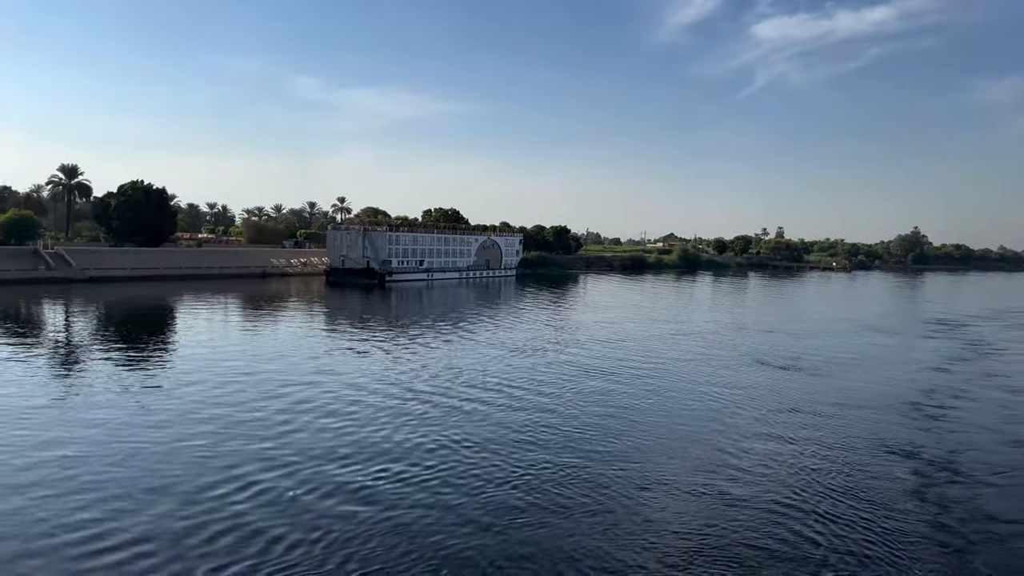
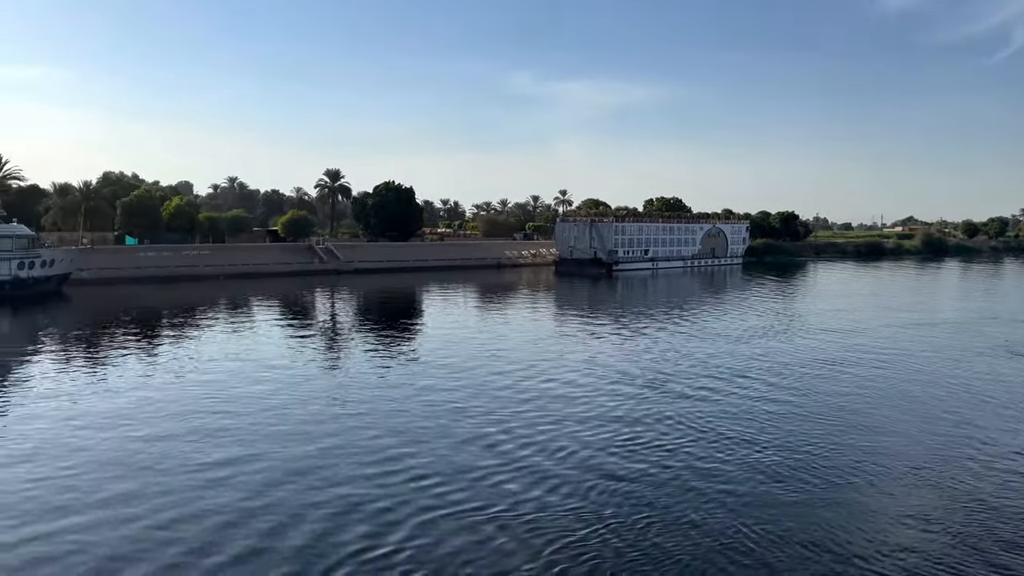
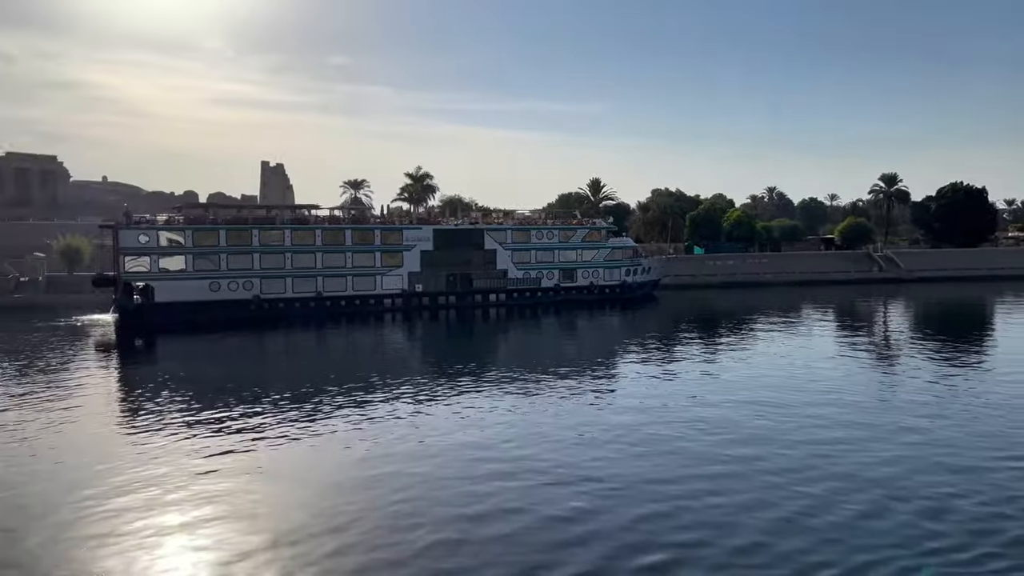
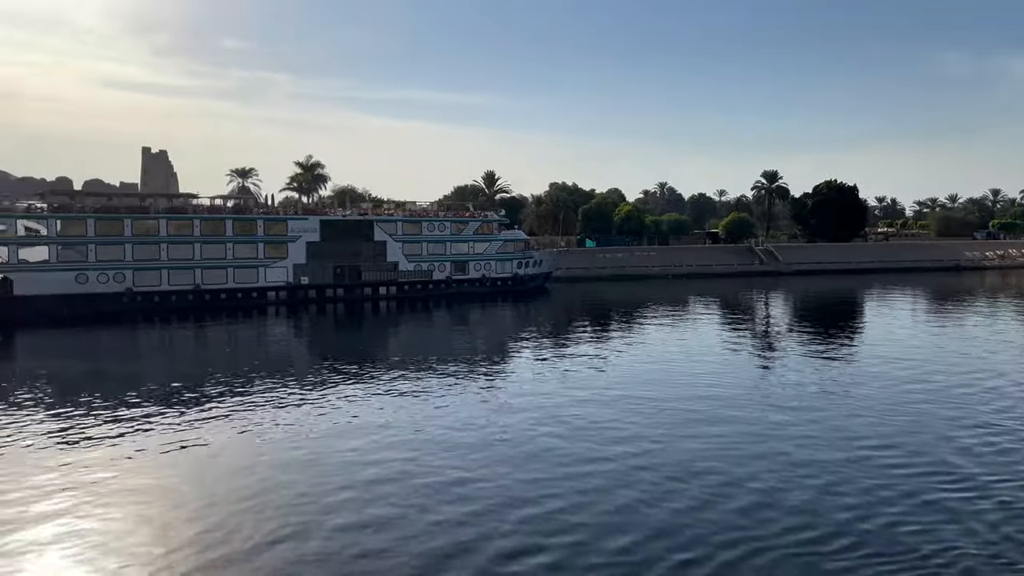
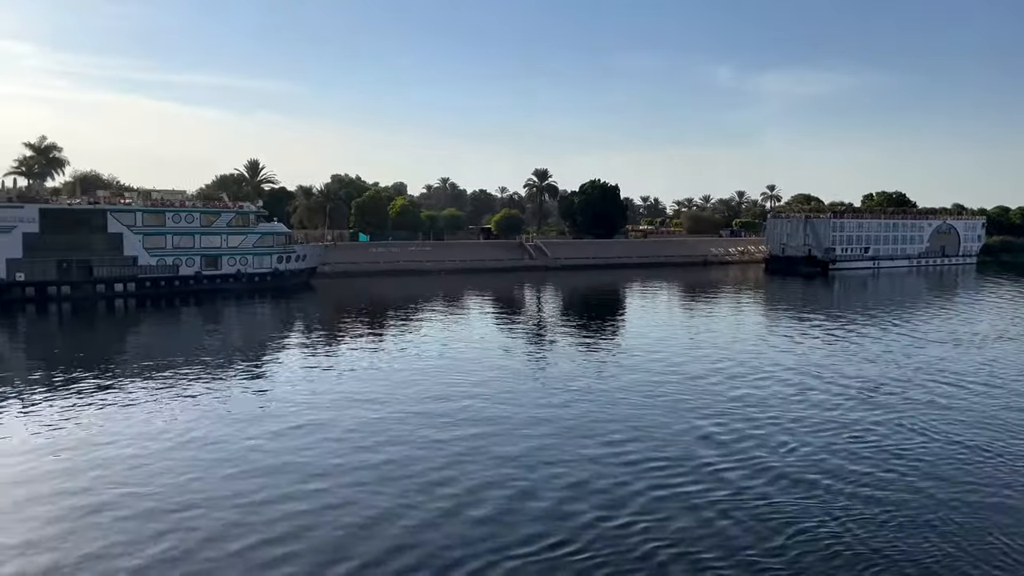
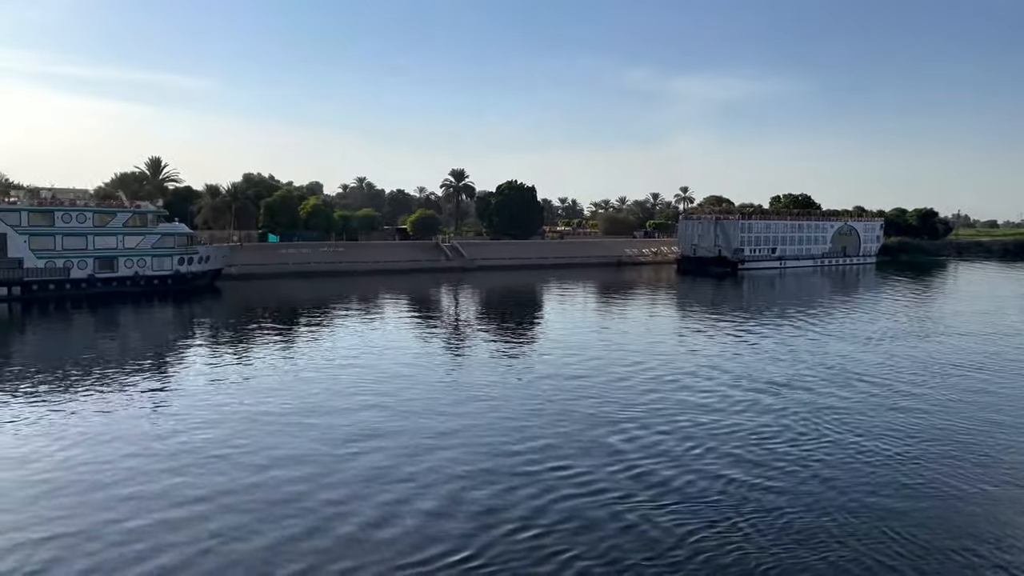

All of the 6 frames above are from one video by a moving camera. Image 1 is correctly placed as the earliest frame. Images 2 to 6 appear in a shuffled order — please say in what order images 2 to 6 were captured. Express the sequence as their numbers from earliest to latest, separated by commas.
2, 6, 5, 4, 3
